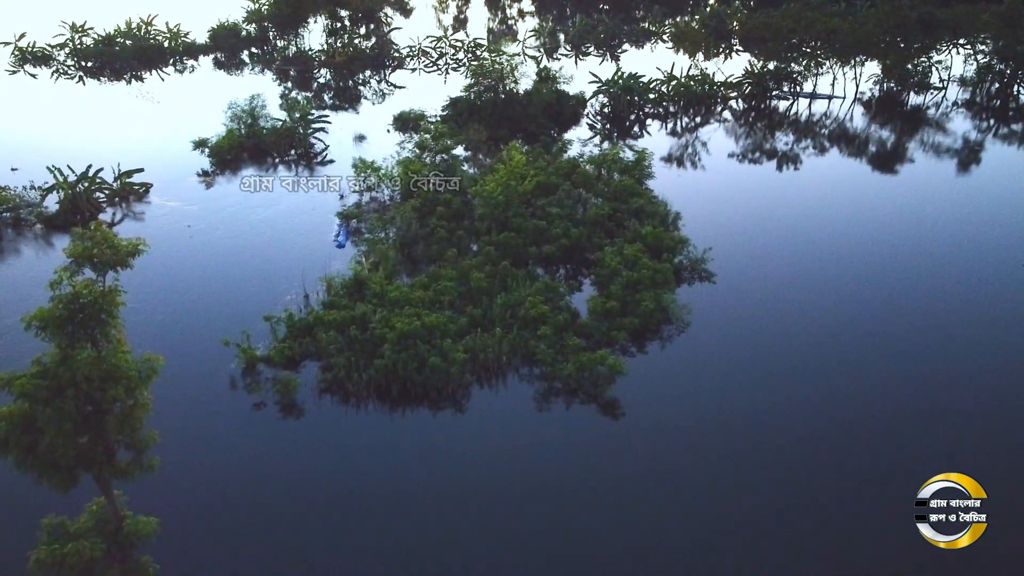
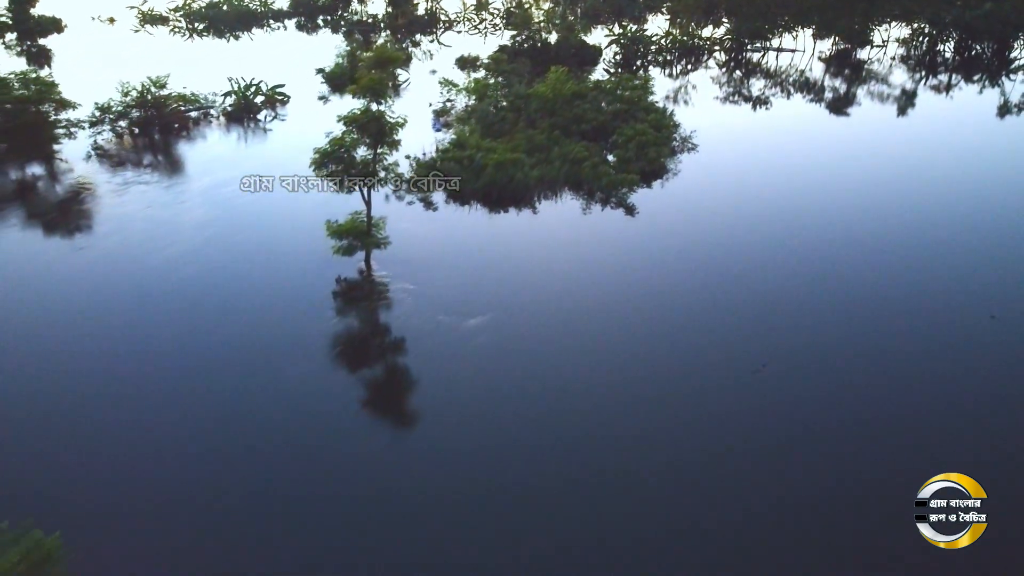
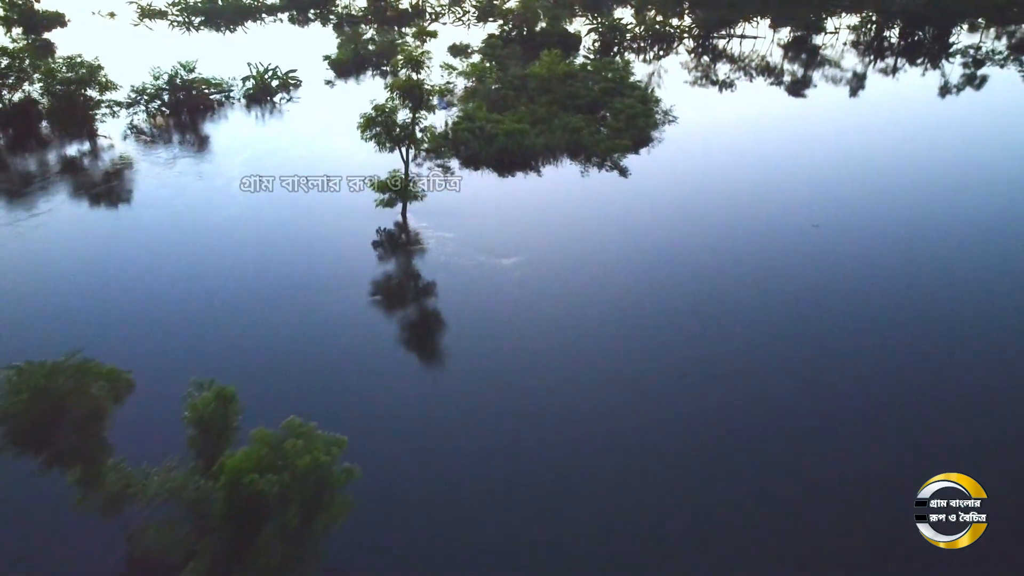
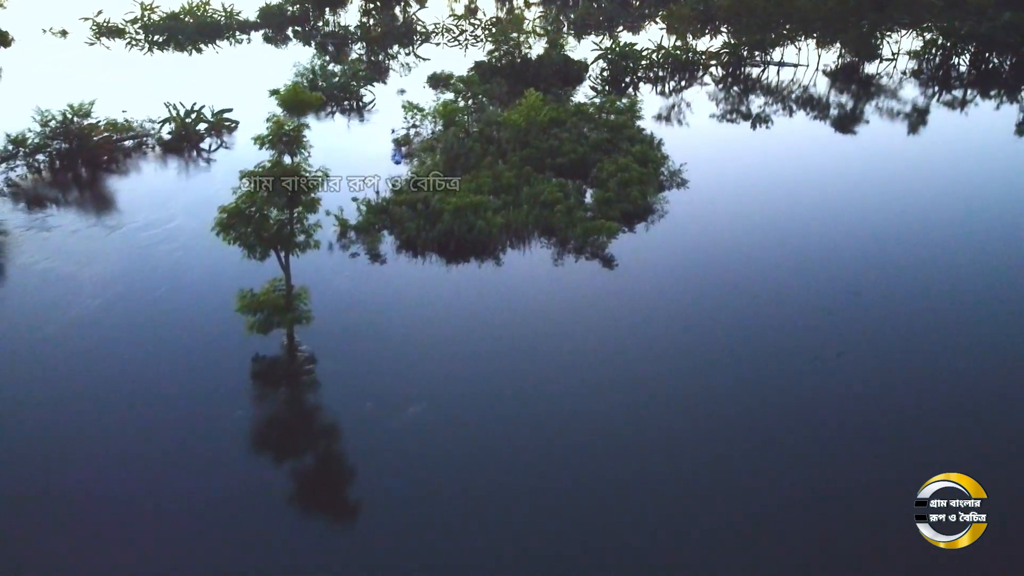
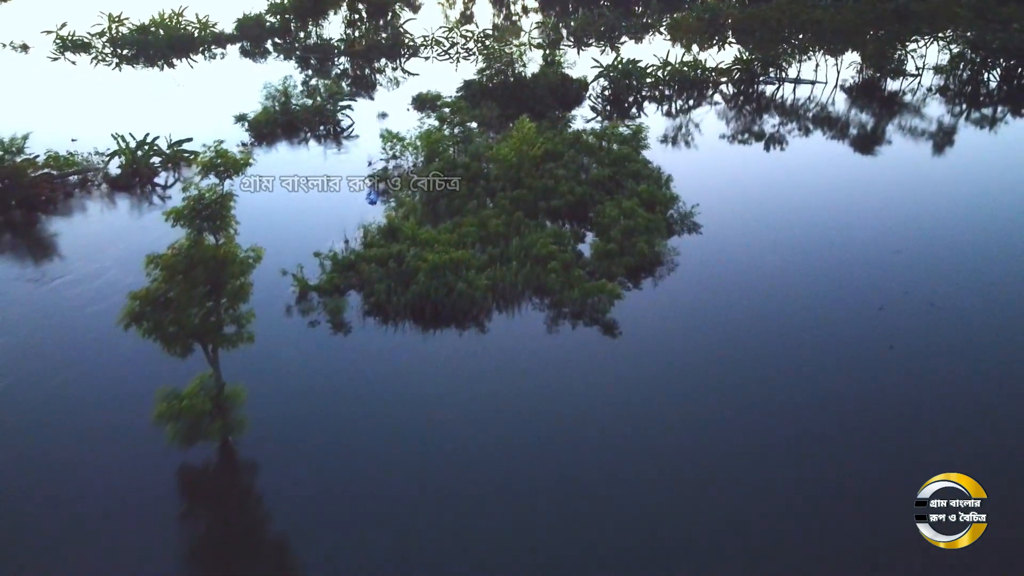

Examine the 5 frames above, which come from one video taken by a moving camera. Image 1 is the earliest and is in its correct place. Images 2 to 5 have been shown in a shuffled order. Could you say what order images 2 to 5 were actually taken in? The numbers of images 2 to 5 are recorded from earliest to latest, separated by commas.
5, 4, 2, 3
